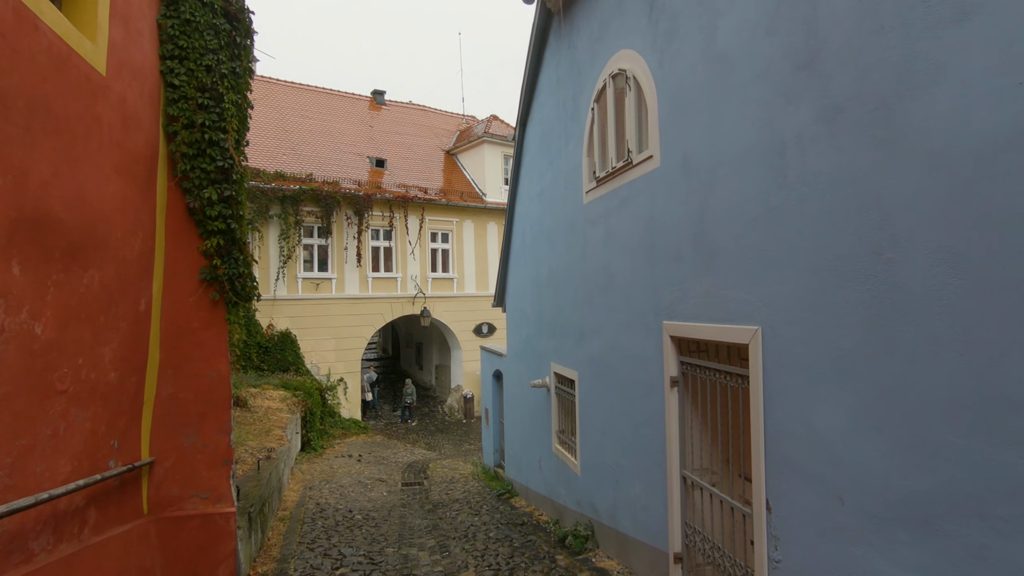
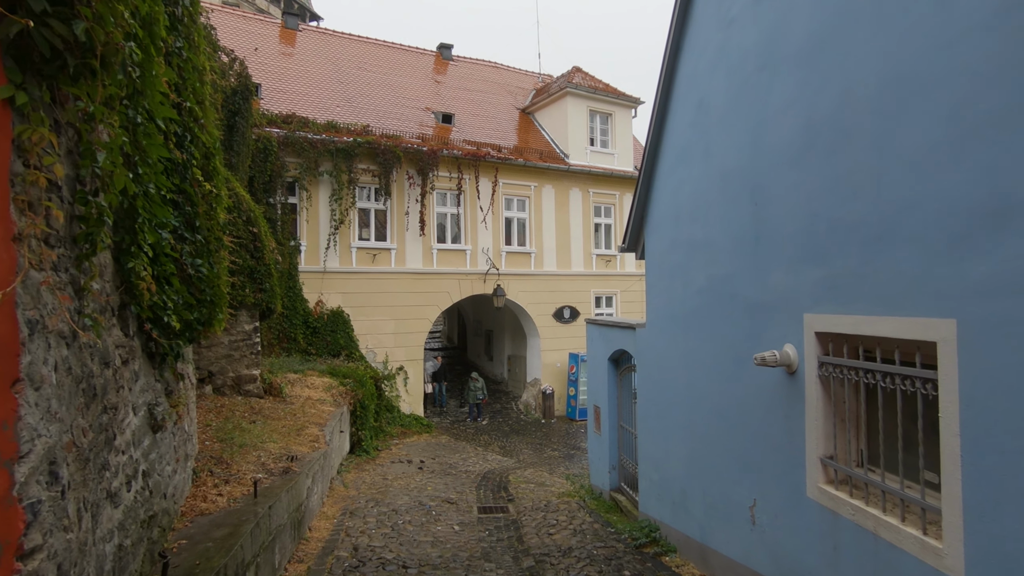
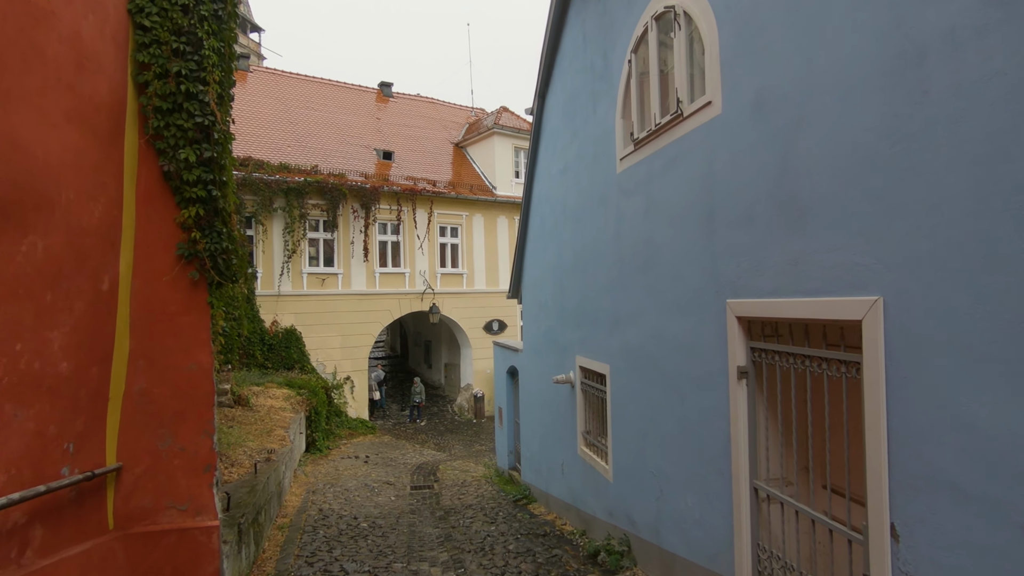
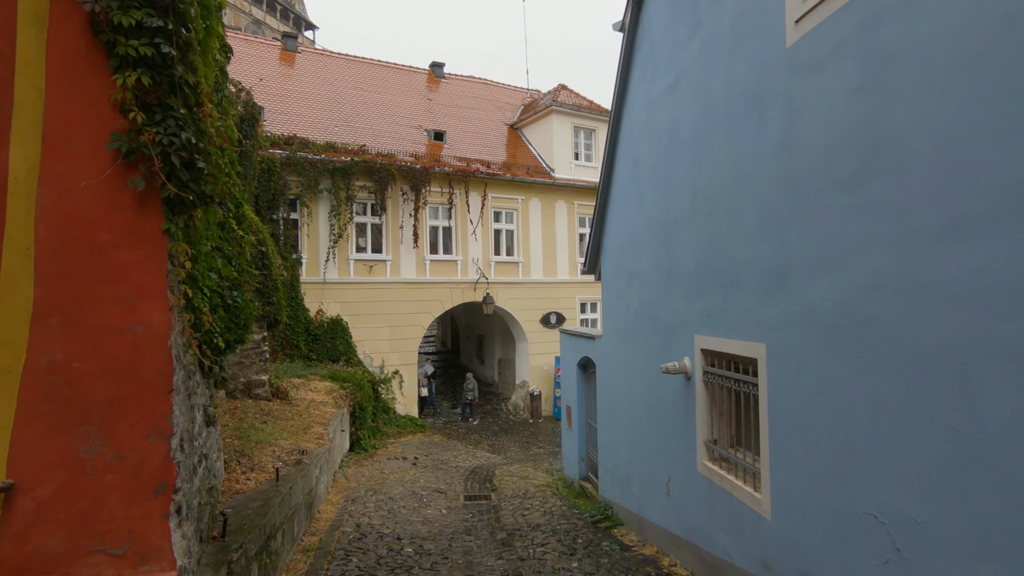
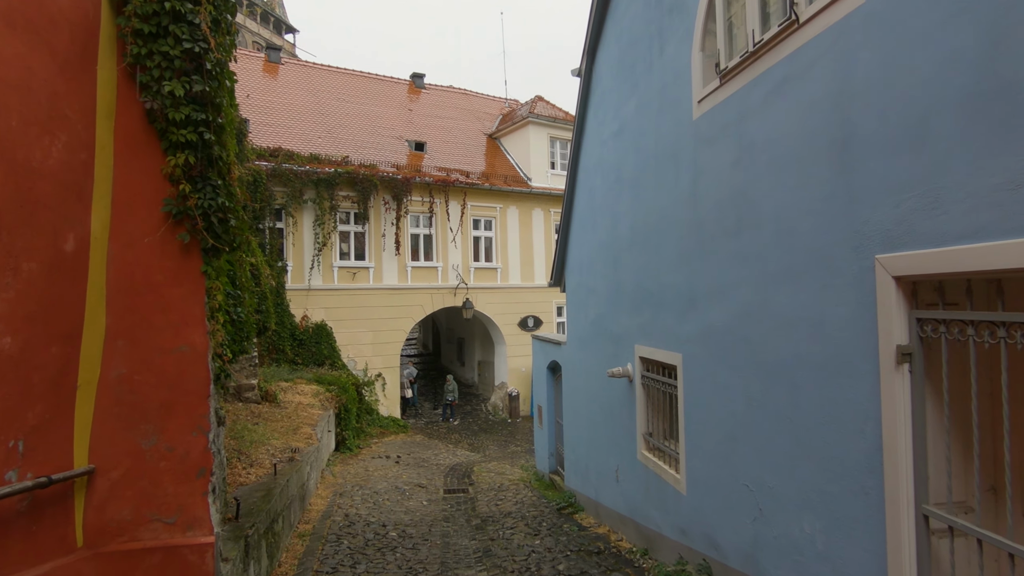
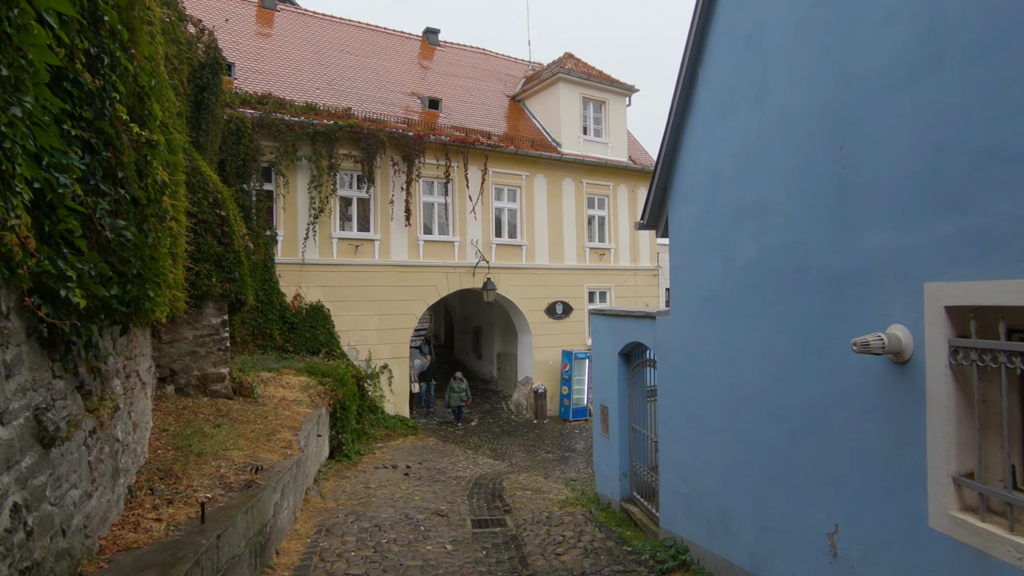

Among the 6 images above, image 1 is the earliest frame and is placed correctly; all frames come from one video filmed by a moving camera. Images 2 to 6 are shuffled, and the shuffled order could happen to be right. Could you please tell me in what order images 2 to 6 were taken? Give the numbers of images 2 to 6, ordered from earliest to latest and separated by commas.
3, 5, 4, 2, 6
